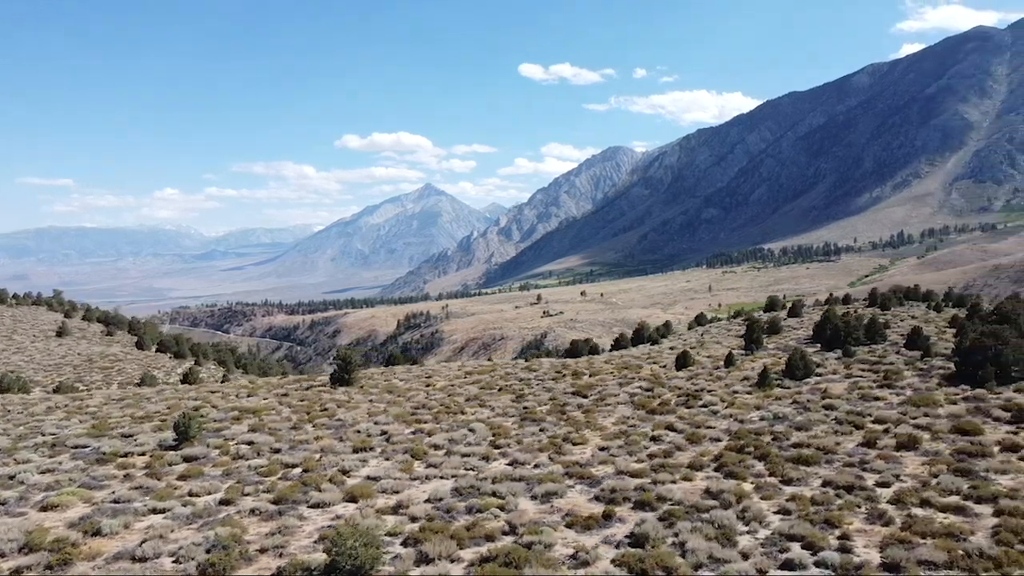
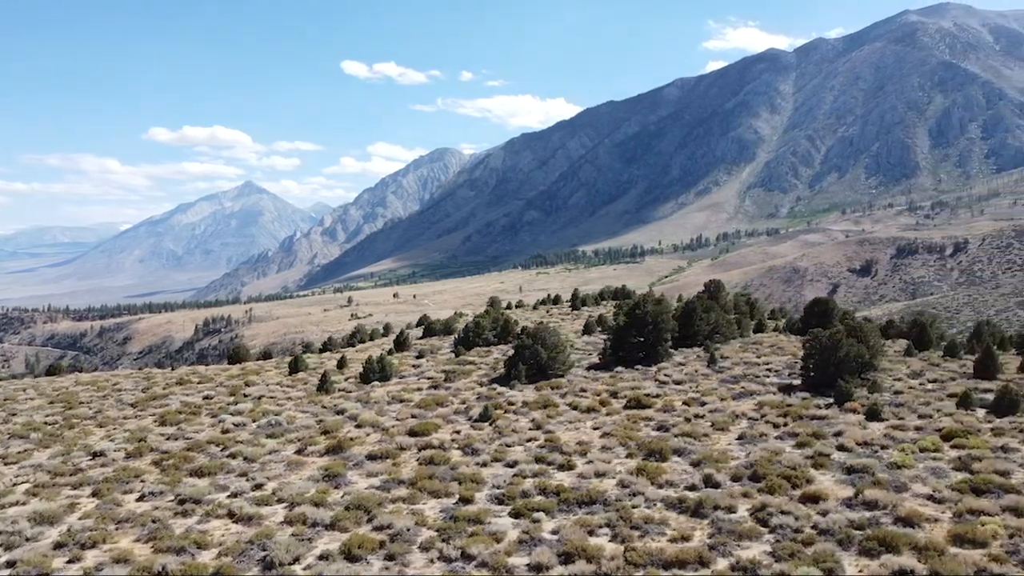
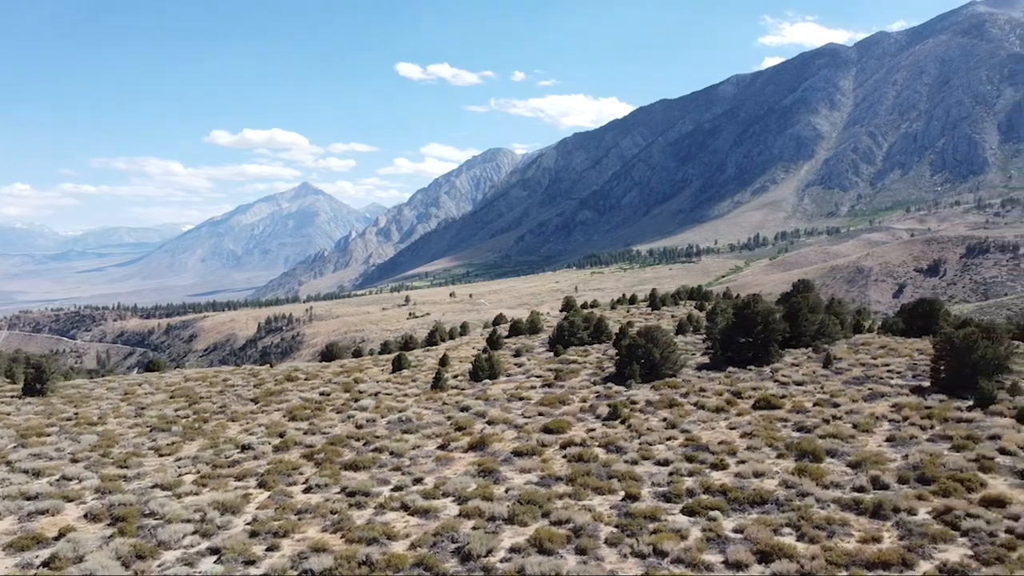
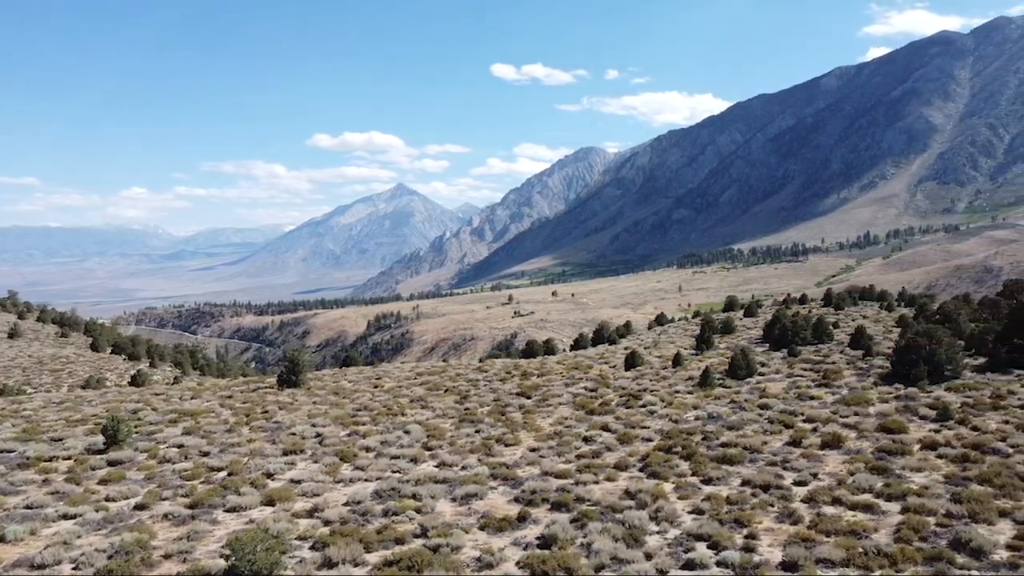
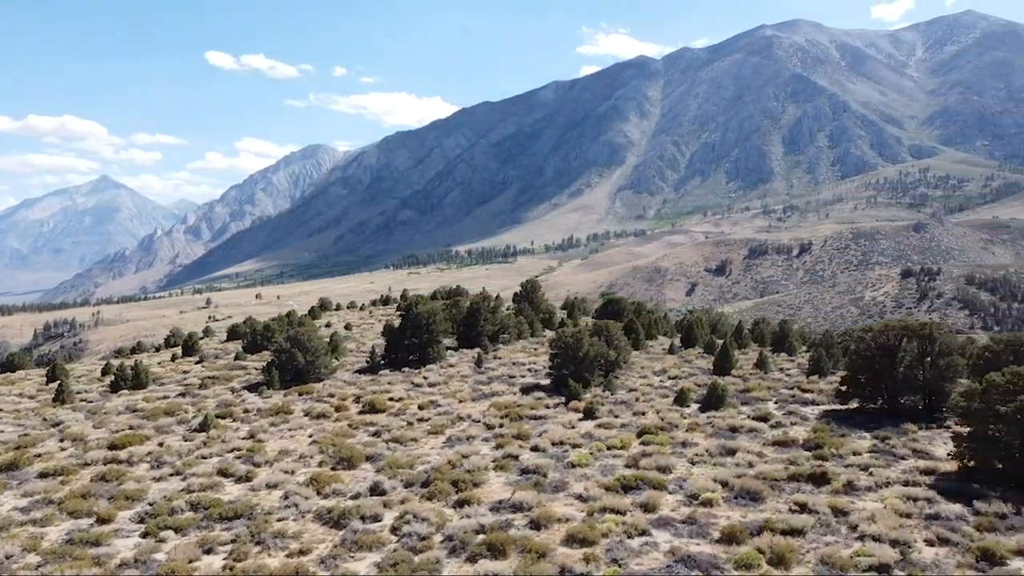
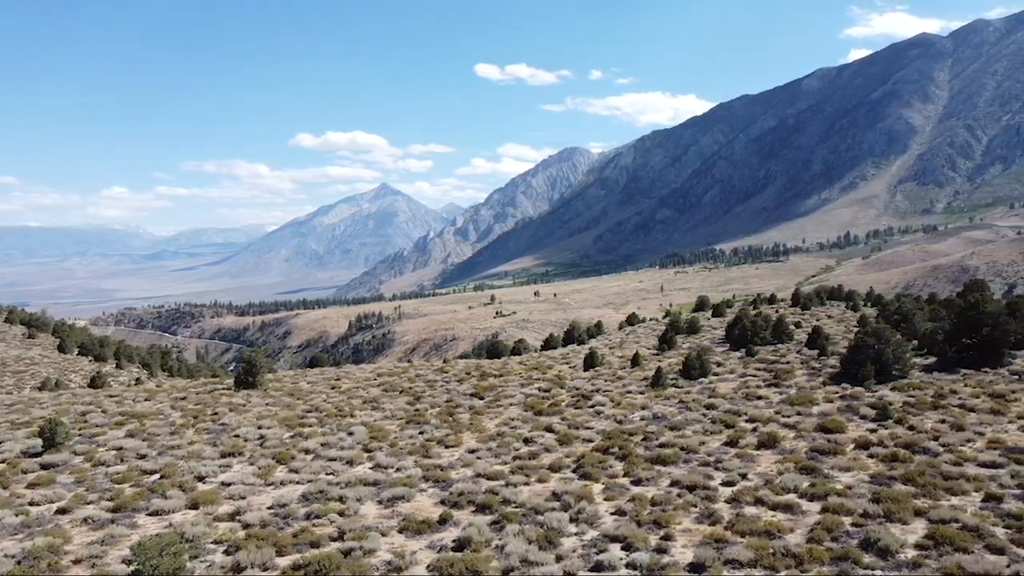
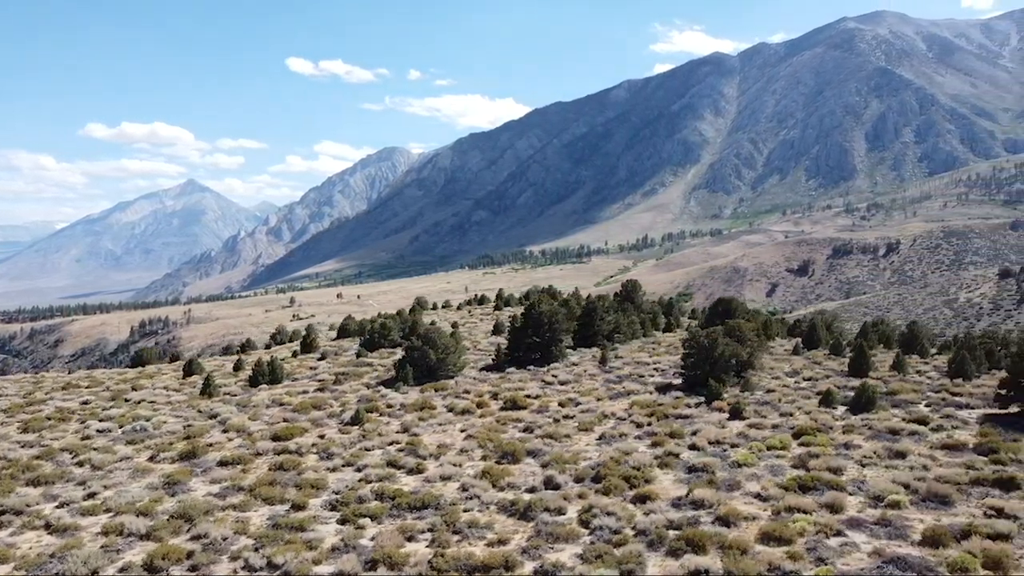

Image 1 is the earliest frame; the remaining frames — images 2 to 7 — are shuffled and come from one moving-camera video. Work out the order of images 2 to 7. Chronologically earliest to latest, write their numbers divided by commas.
4, 6, 3, 2, 7, 5
